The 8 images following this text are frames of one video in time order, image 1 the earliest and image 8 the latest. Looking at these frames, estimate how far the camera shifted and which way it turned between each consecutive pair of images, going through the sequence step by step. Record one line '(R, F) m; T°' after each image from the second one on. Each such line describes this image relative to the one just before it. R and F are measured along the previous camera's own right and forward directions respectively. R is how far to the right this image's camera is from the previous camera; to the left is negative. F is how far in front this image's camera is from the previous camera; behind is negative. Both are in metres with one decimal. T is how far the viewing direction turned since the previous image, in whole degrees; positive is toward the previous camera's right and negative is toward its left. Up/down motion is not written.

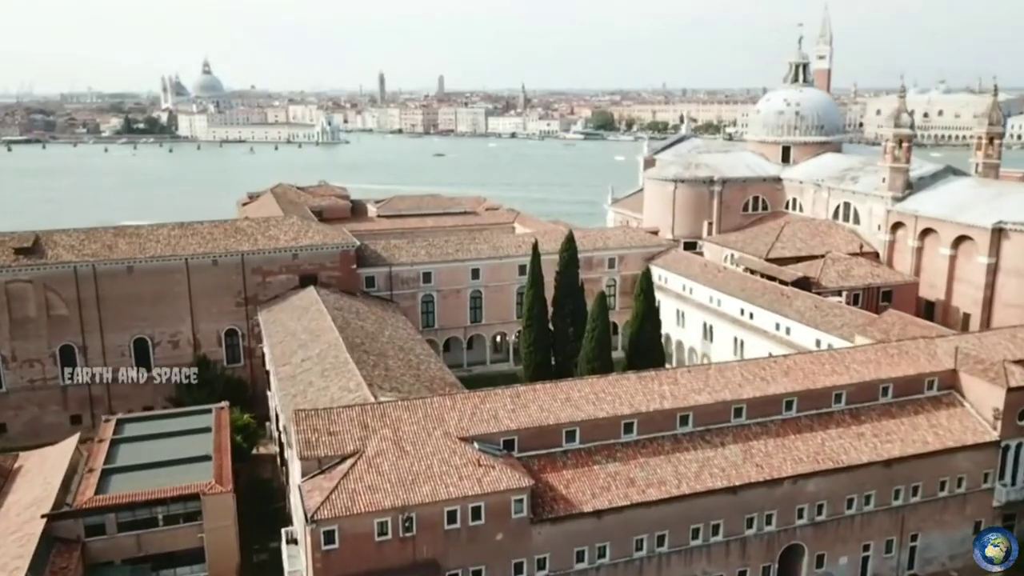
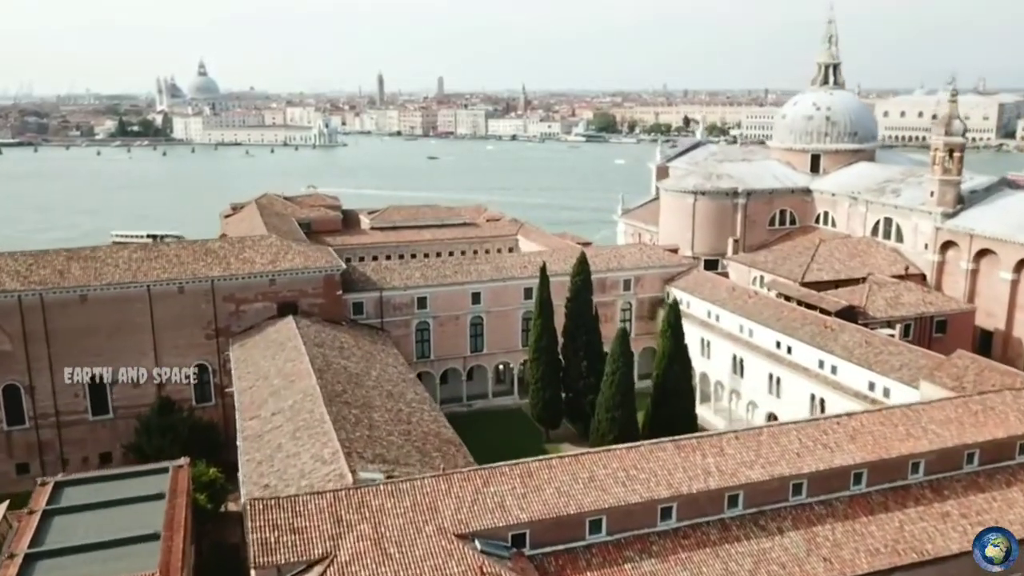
(-0.2, +3.8) m; 0°
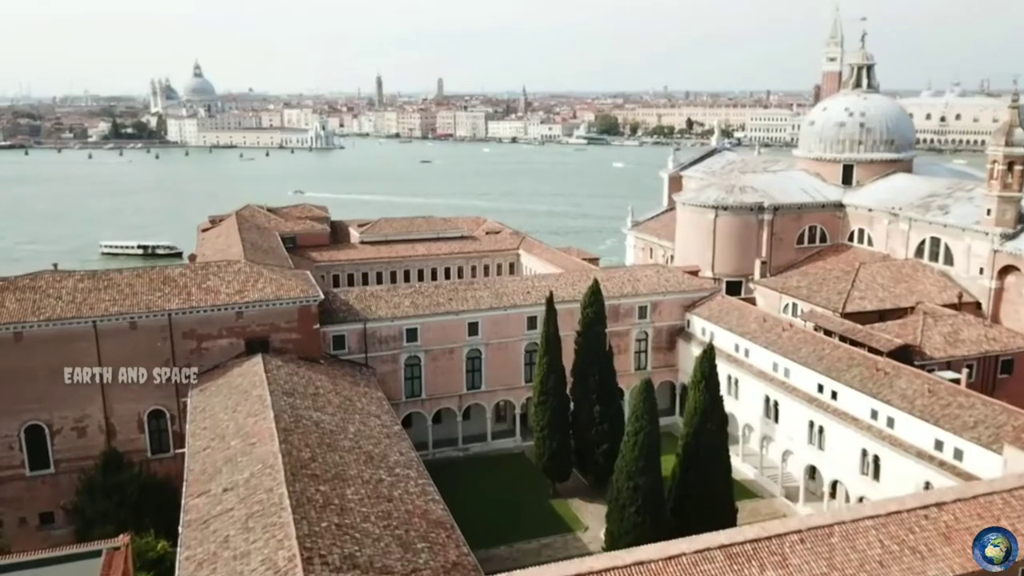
(-0.1, +3.8) m; 0°
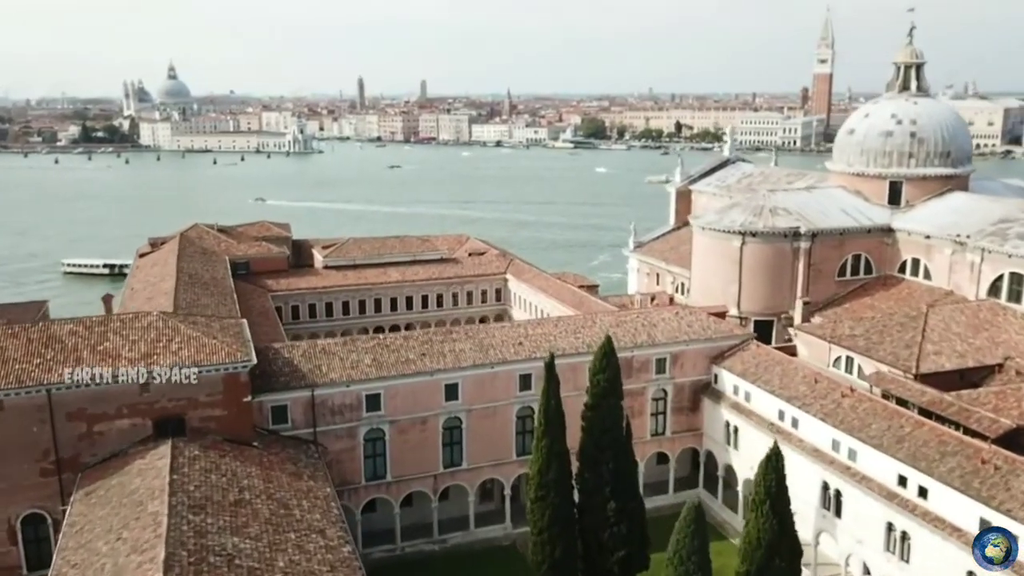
(-0.1, +6.0) m; +1°
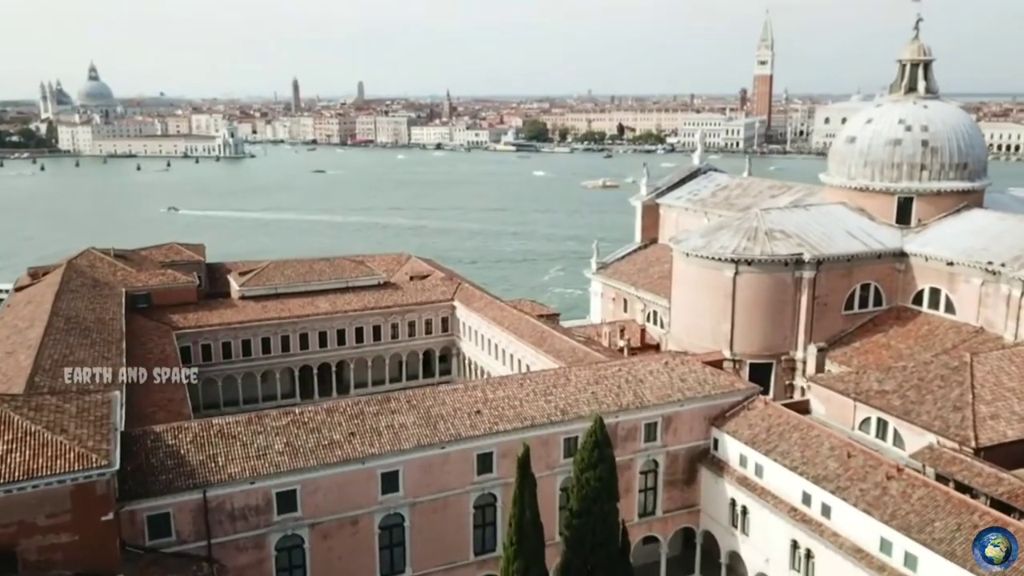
(-0.3, +5.2) m; +4°
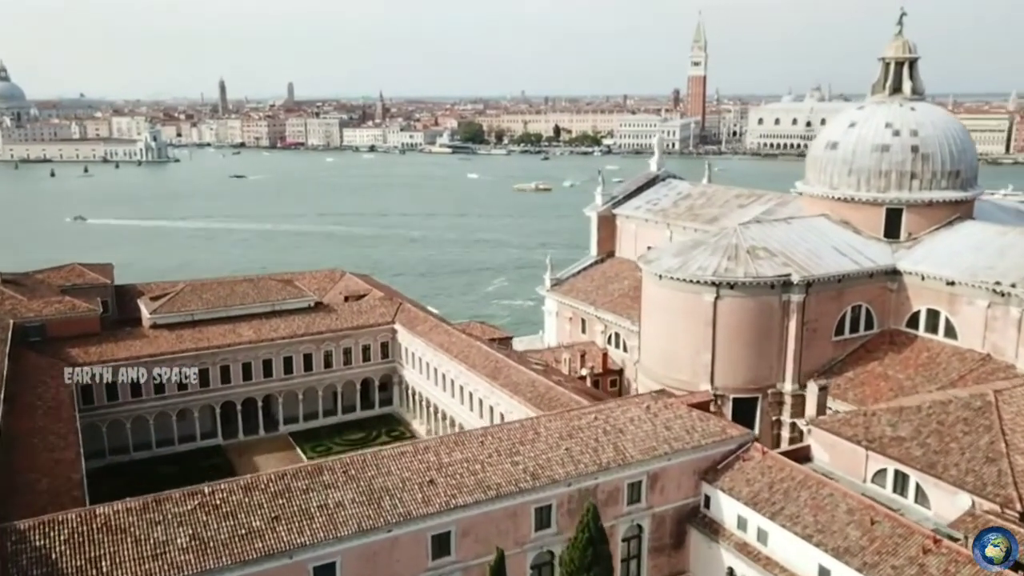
(-0.4, +3.3) m; +4°
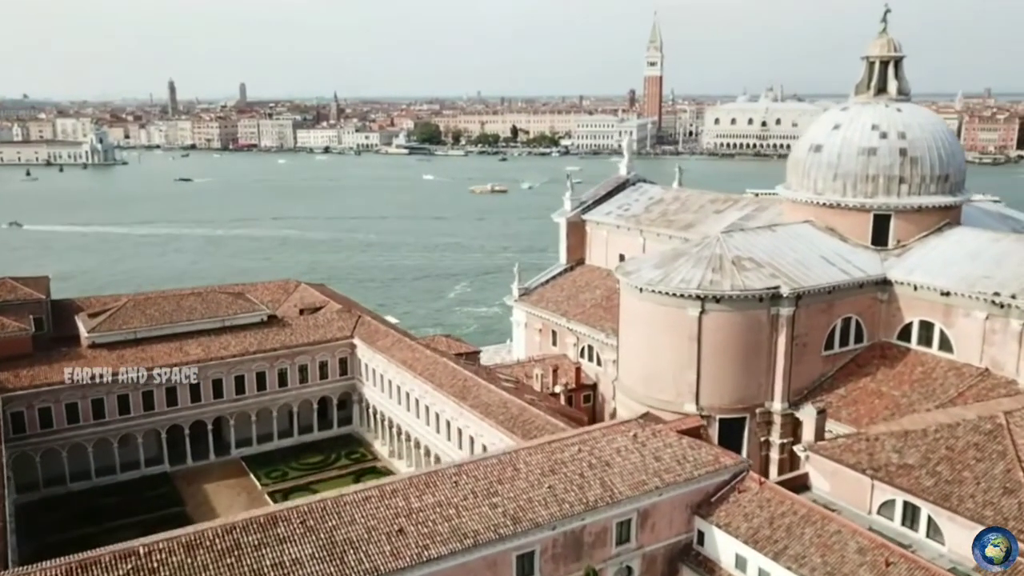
(-0.3, +1.7) m; +3°
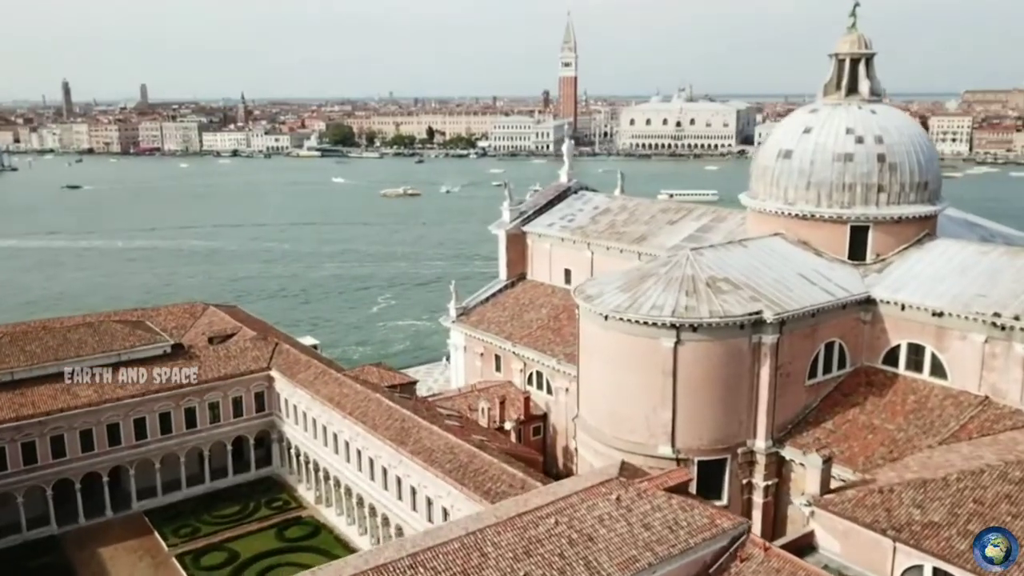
(-0.7, +2.9) m; +5°
